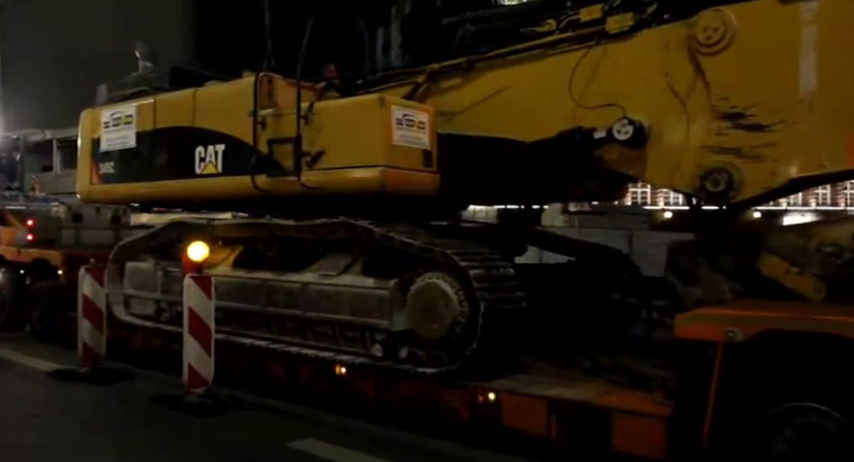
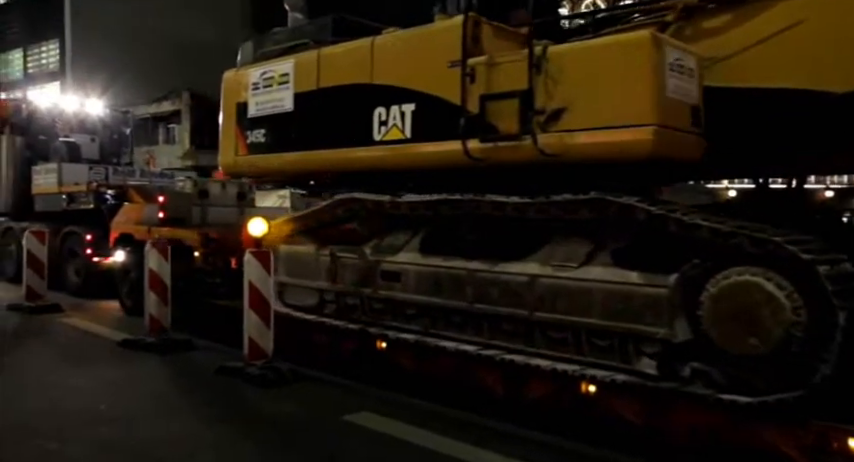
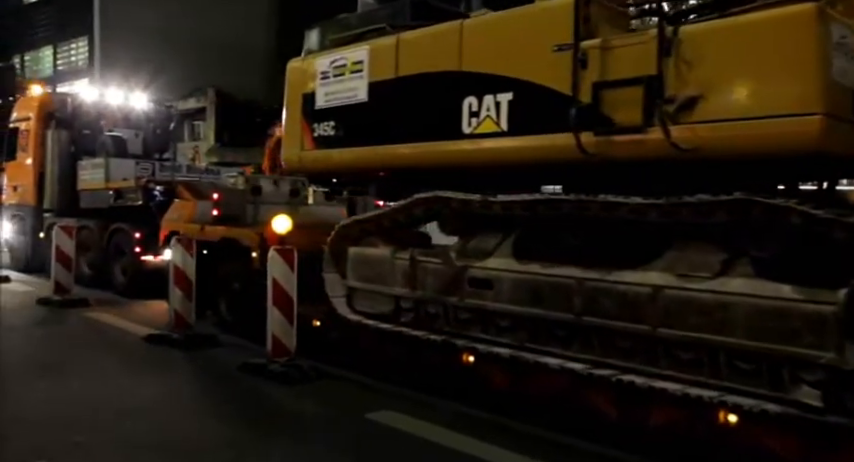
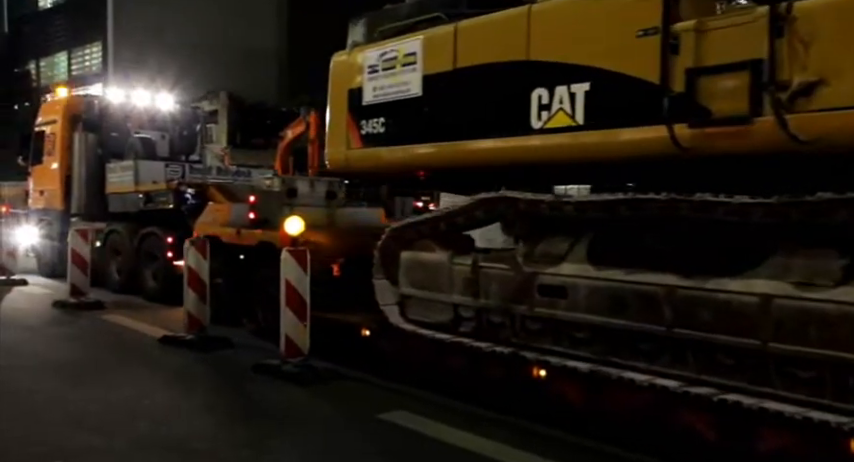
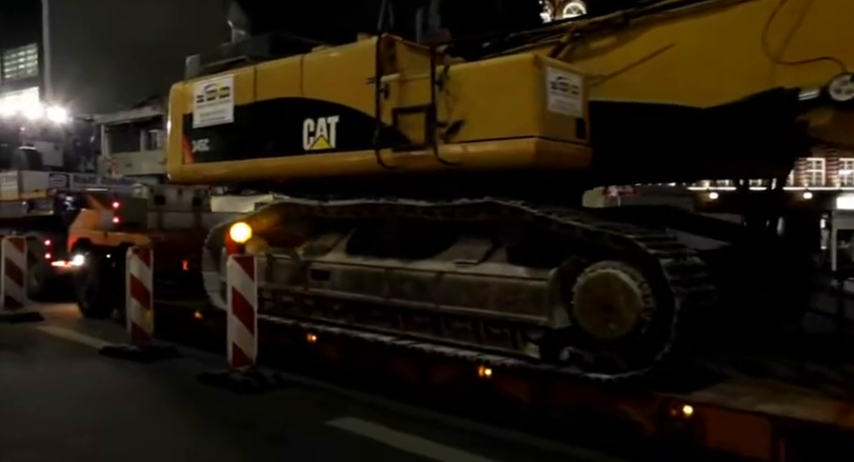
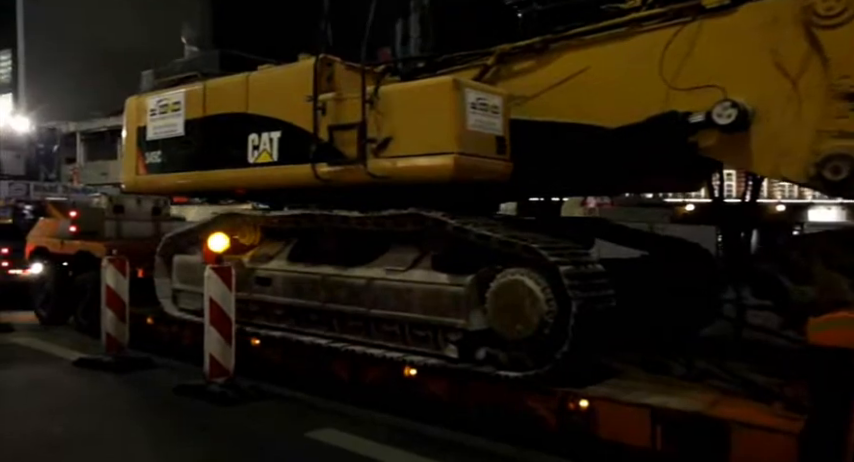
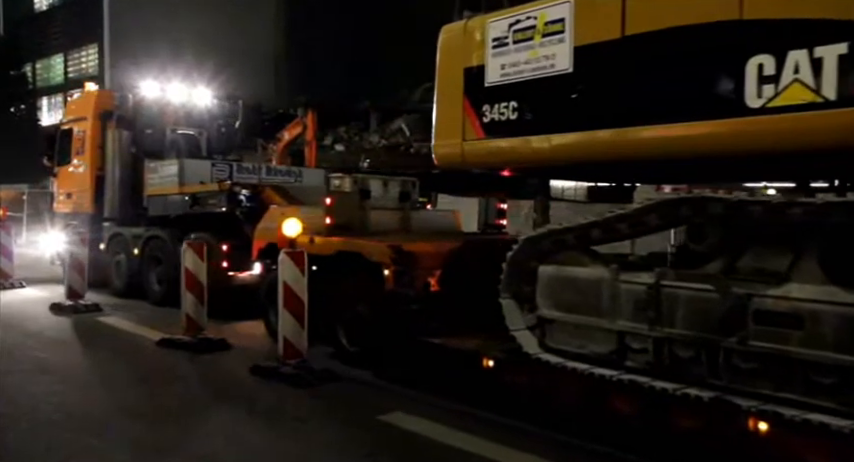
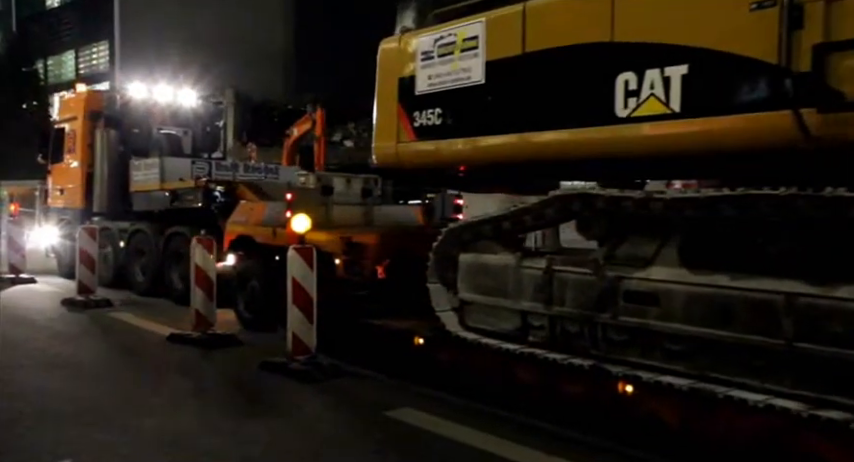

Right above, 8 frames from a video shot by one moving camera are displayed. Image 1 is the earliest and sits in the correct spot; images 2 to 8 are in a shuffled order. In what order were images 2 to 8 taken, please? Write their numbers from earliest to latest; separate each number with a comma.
6, 5, 2, 3, 4, 8, 7
